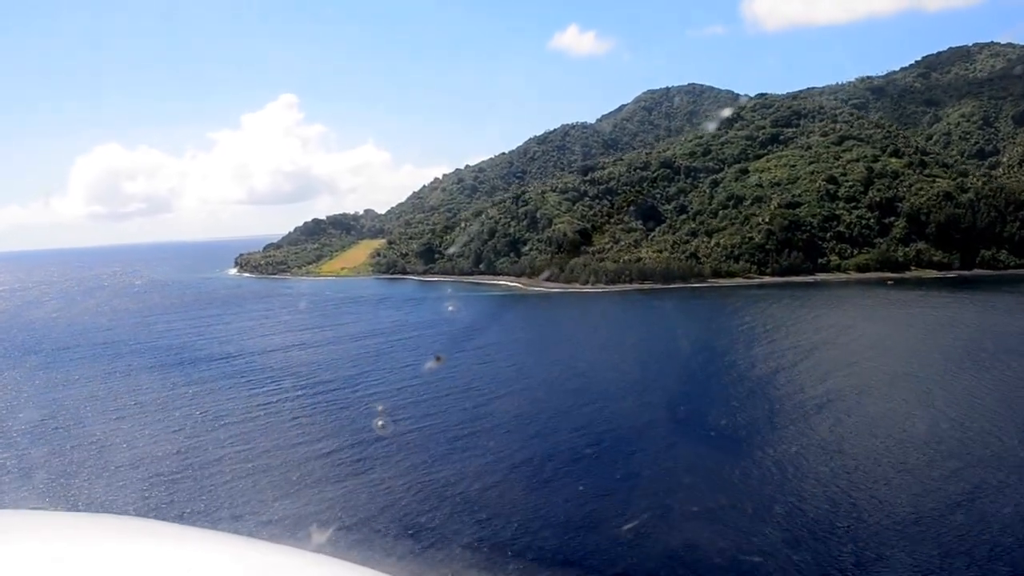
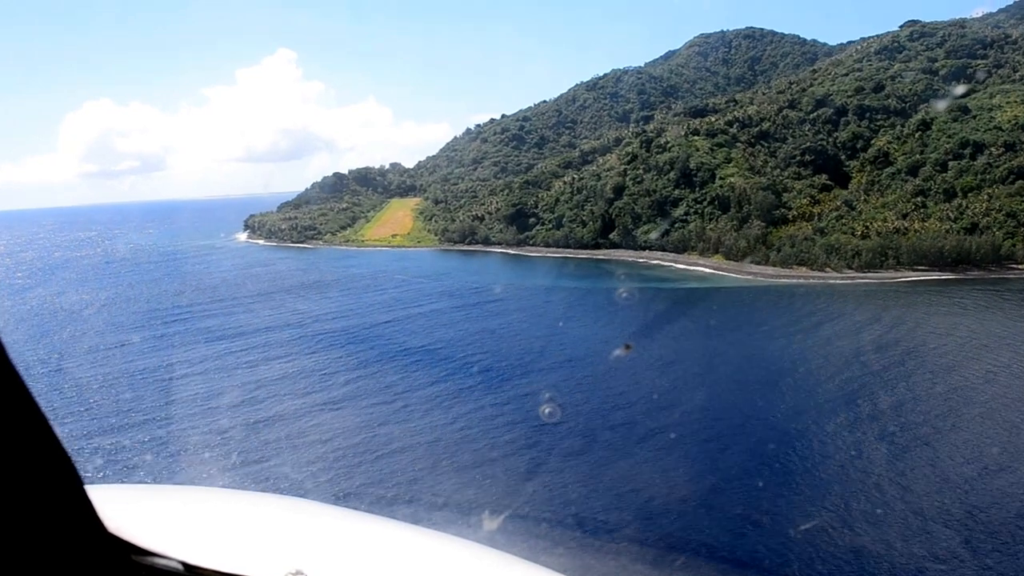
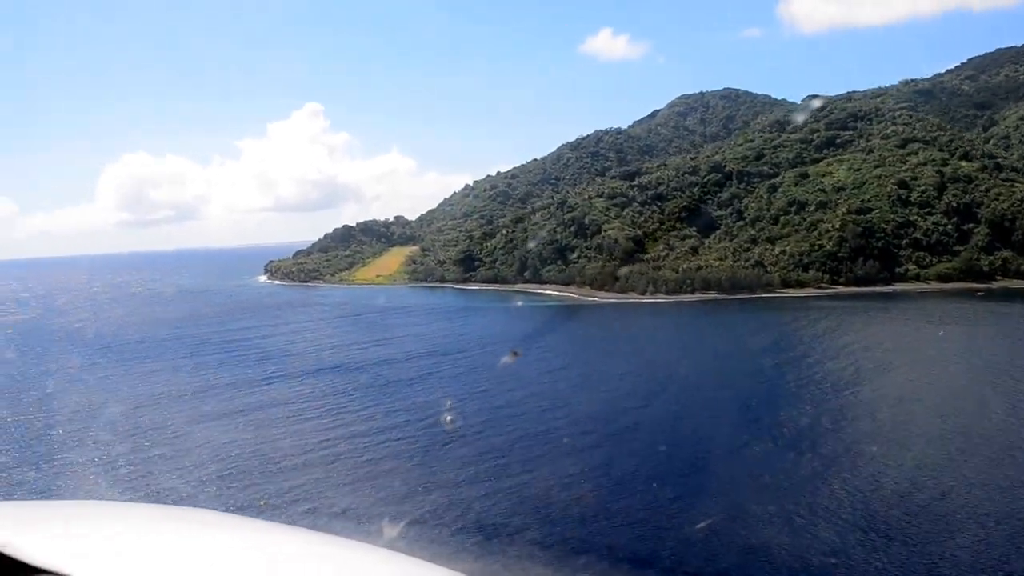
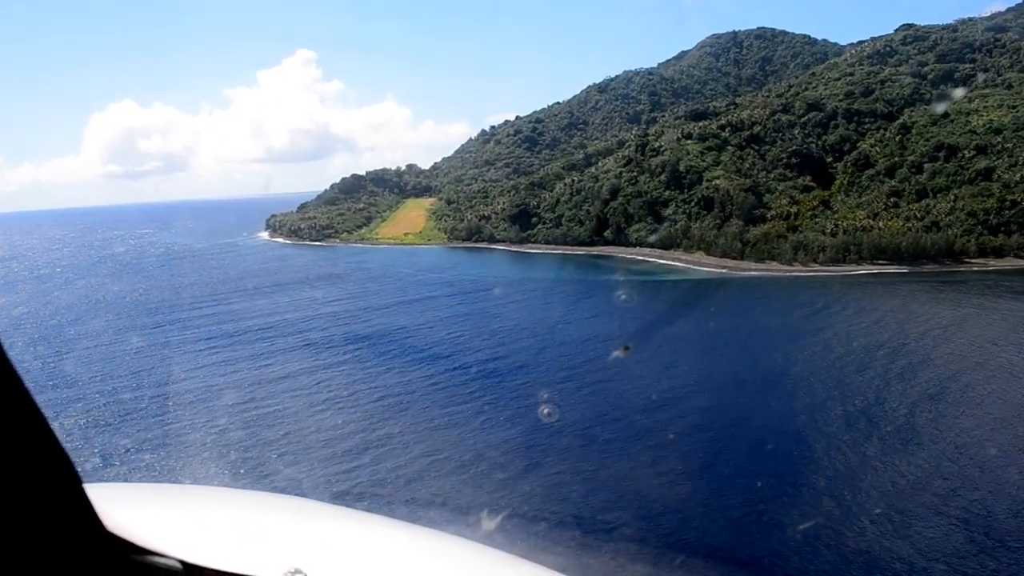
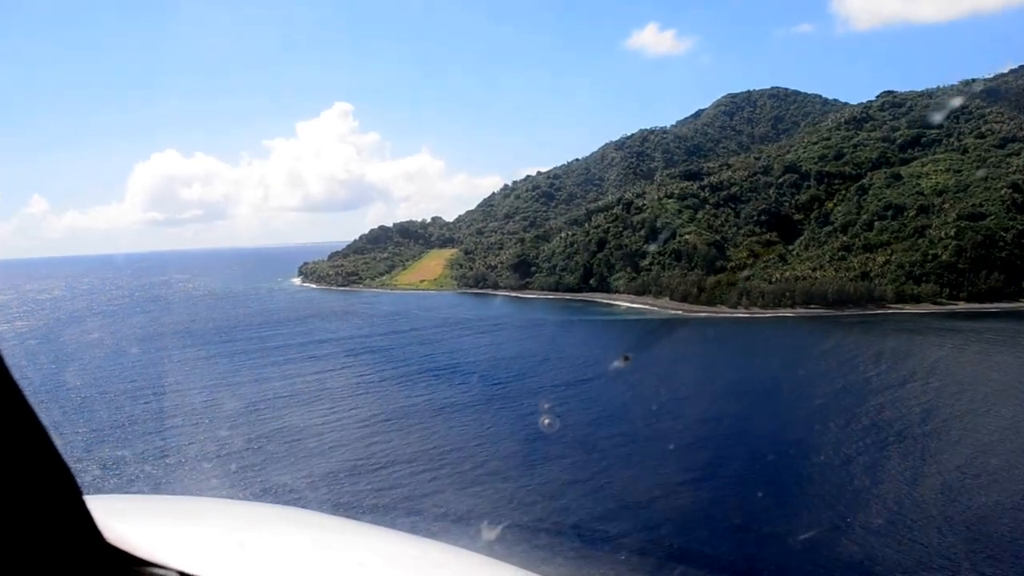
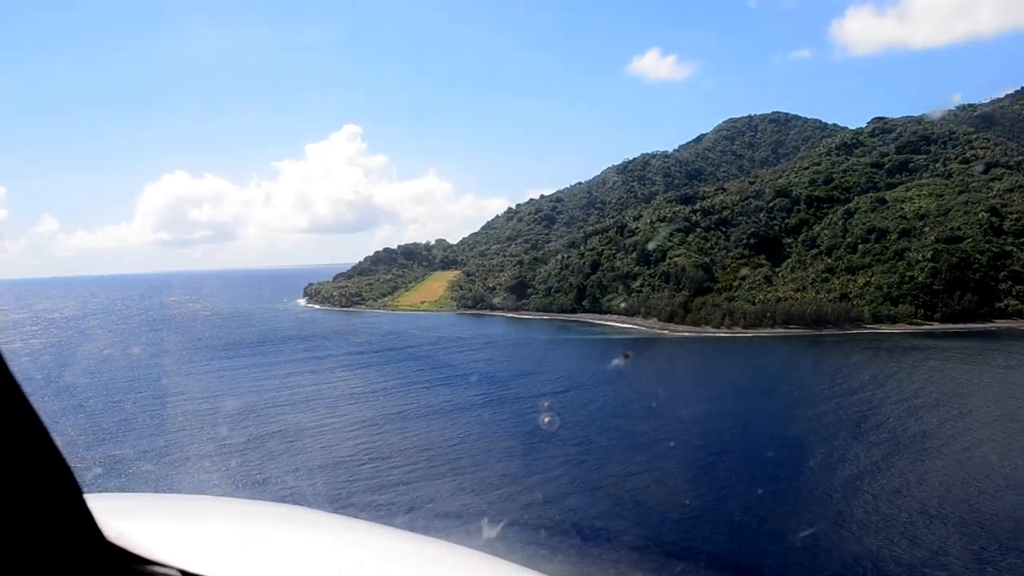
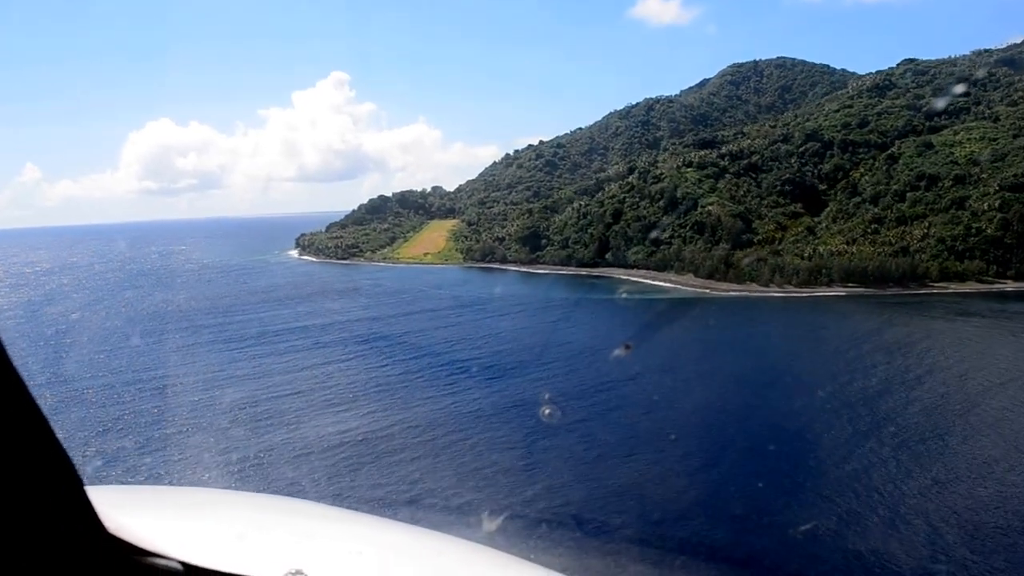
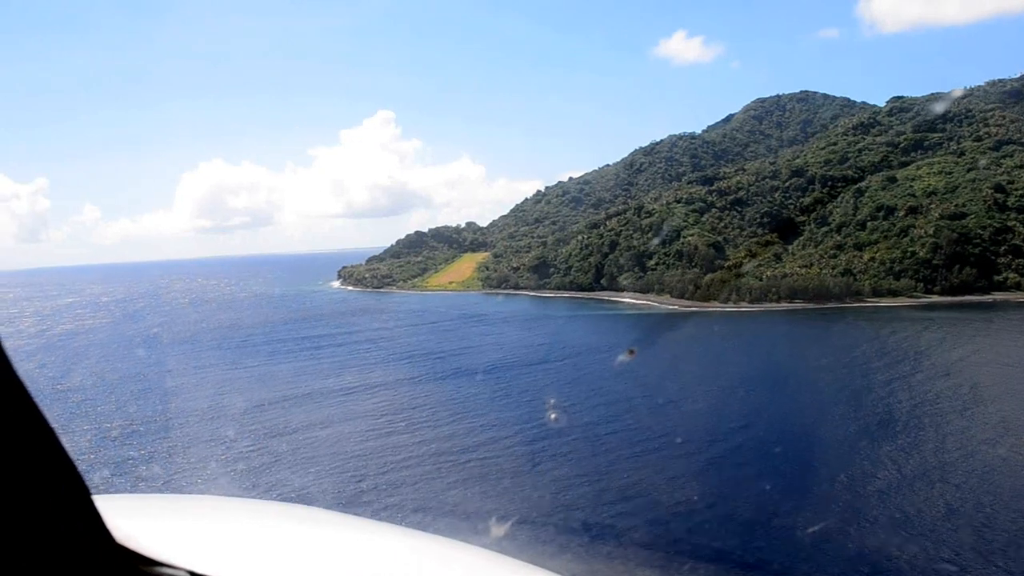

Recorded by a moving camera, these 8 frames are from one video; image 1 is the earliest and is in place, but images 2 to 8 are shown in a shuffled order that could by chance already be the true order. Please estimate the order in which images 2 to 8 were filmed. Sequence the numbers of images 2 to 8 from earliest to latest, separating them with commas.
3, 8, 6, 5, 7, 4, 2
